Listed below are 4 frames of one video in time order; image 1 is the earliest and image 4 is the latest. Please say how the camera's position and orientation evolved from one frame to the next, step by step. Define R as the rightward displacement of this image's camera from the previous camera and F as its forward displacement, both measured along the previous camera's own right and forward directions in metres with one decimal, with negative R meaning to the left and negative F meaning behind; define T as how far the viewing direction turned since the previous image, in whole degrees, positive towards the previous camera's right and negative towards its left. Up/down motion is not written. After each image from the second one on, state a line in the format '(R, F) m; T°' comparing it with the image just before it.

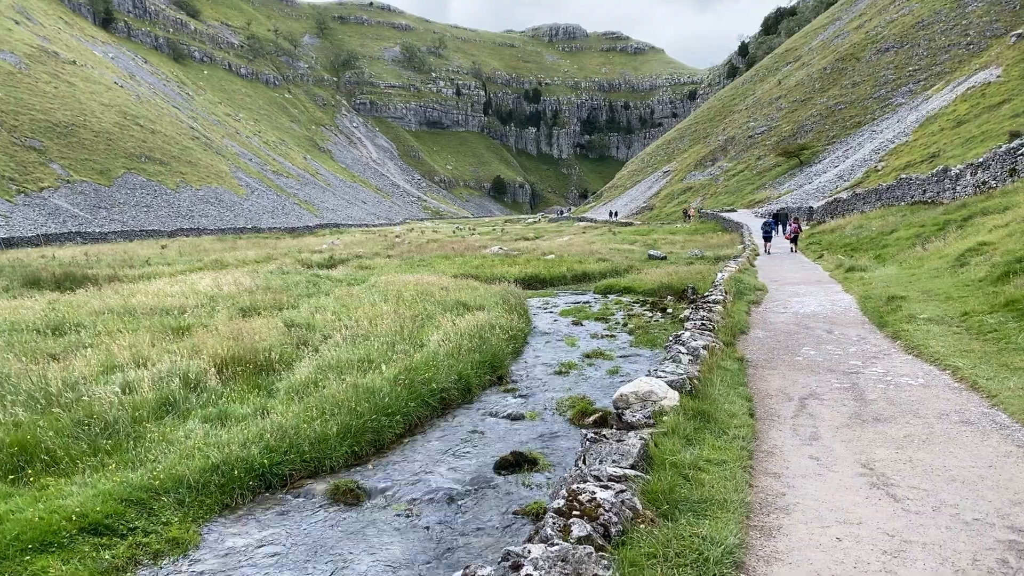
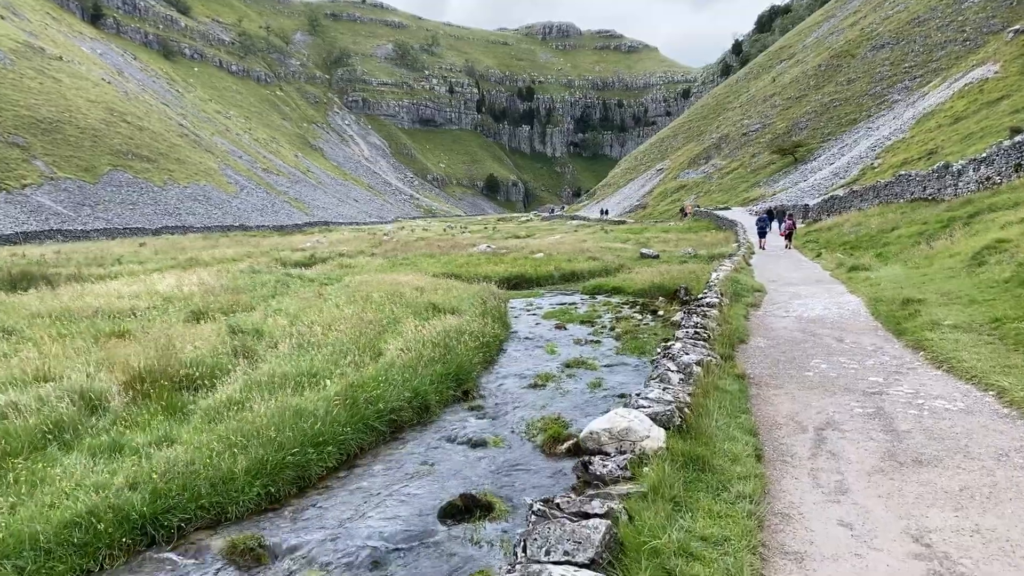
(+0.4, +1.6) m; 0°
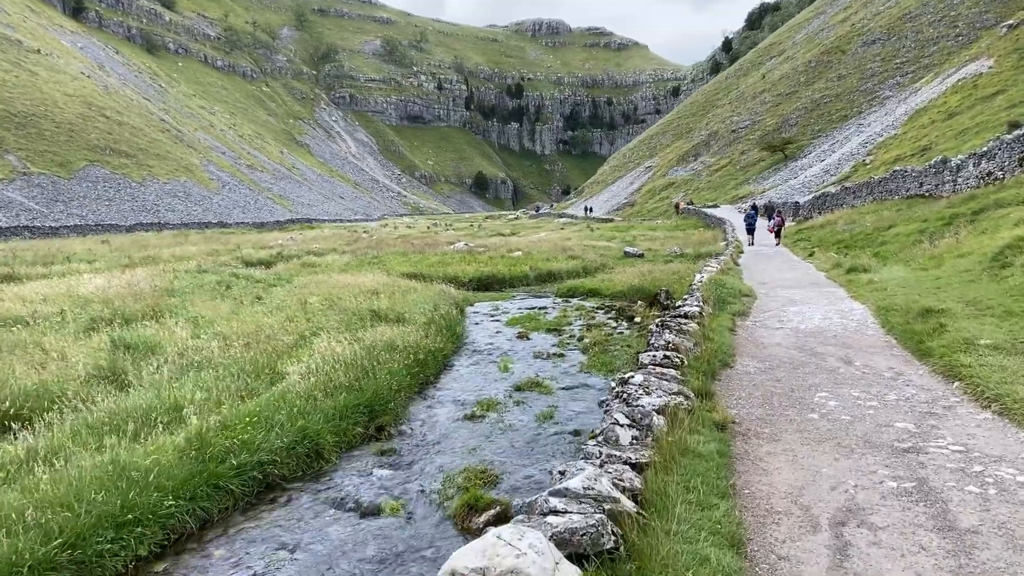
(+0.7, +2.3) m; +1°
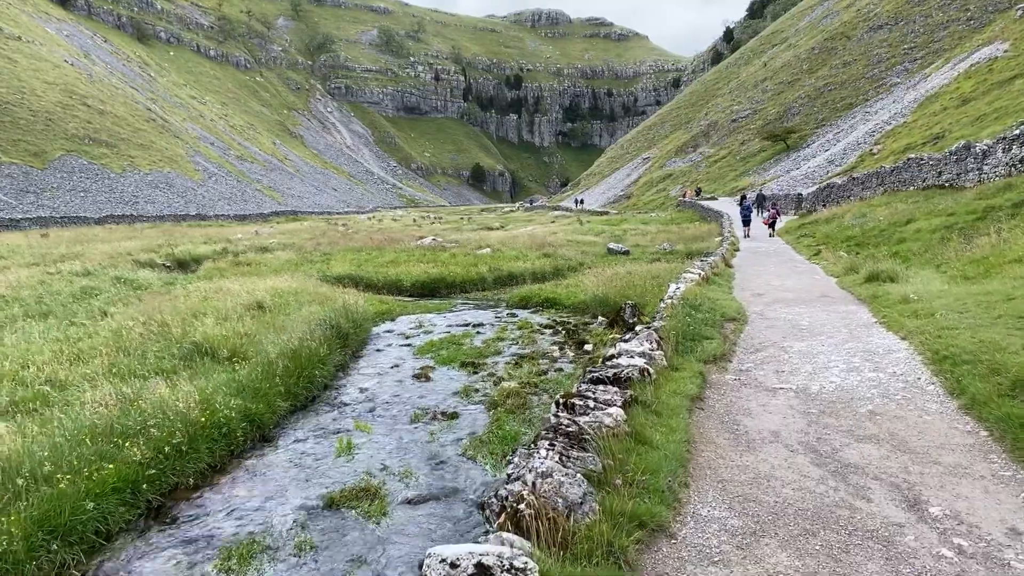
(+1.6, +4.7) m; 0°
